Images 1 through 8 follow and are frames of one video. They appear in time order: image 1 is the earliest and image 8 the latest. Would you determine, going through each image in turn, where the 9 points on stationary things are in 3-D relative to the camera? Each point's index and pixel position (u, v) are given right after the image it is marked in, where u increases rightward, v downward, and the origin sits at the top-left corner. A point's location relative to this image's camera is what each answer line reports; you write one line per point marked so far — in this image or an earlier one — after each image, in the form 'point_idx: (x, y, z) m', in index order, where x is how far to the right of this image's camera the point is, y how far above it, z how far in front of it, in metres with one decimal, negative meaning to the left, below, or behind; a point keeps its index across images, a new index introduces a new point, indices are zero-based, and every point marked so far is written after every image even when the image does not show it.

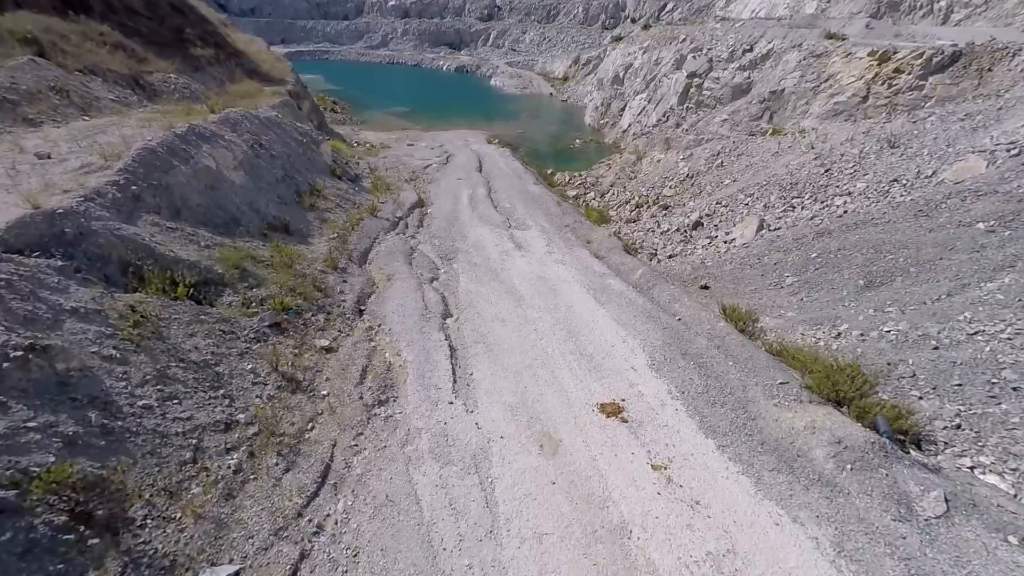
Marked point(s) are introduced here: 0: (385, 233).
0: (-4.4, +1.9, +15.3) m
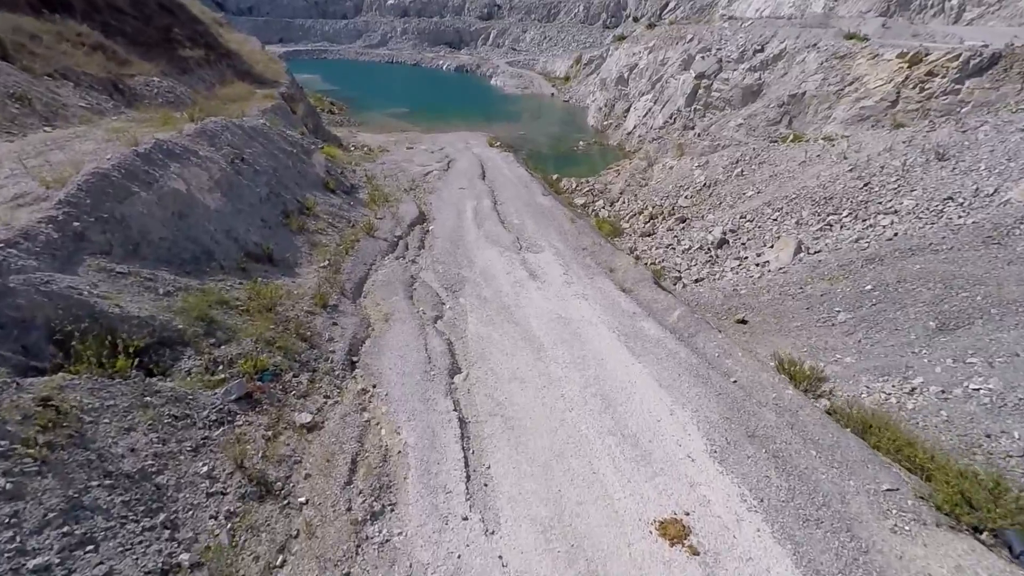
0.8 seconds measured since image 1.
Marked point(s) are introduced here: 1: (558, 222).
0: (-4.1, +1.0, +13.8) m
1: (+1.8, +2.6, +17.1) m
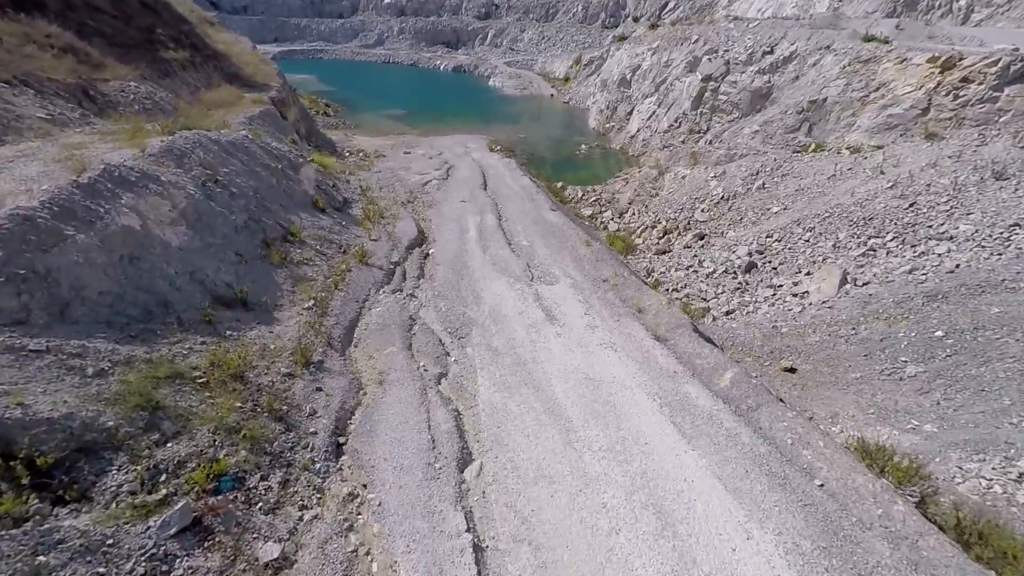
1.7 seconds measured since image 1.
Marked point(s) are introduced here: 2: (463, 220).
0: (-3.8, -0.1, +12.1) m
1: (+2.1, +1.5, +15.5) m
2: (-2.1, +3.0, +19.3) m
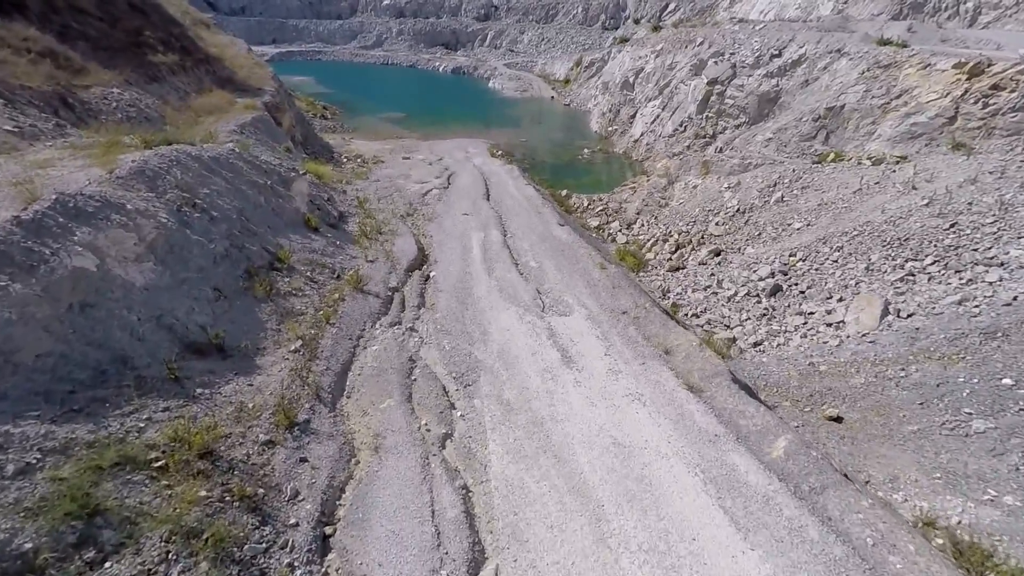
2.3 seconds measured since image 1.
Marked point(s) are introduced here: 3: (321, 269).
0: (-3.5, -0.9, +11.0) m
1: (+2.4, +0.7, +14.4) m
2: (-1.9, +2.1, +18.1) m
3: (-5.5, +0.5, +12.6) m
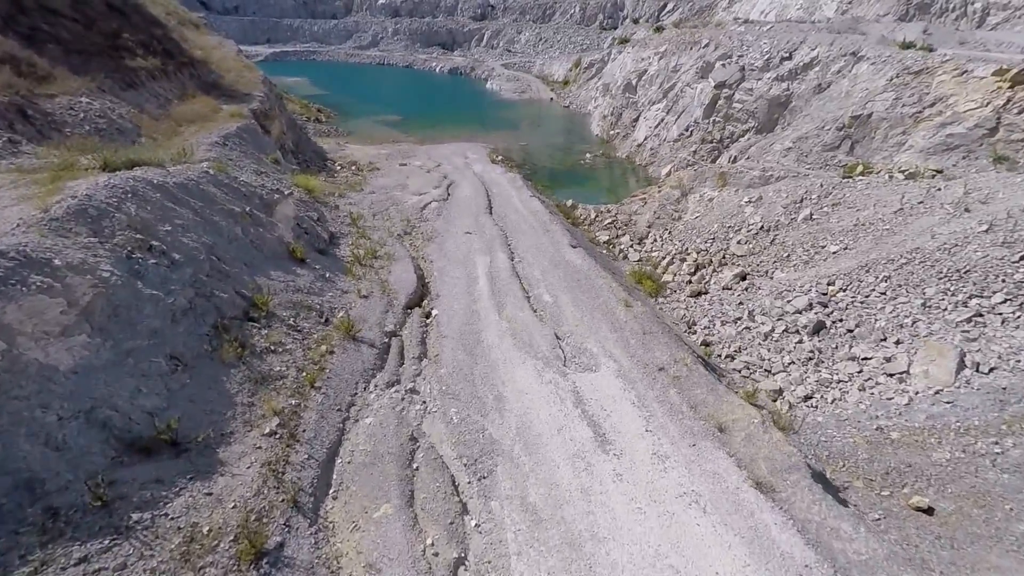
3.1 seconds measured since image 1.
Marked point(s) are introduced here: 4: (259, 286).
0: (-3.1, -2.1, +9.3) m
1: (+2.7, -0.5, +12.8) m
2: (-1.6, +1.0, +16.5) m
3: (-5.1, -0.6, +10.9) m
4: (-6.1, 0.0, +10.6) m
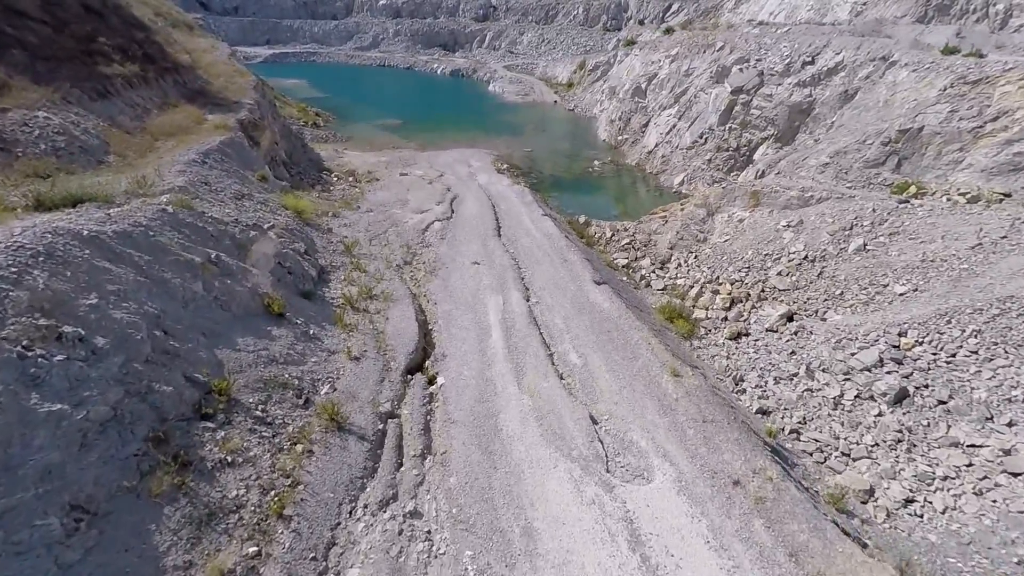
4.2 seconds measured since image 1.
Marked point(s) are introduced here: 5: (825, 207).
0: (-2.6, -3.6, +7.1) m
1: (+3.2, -2.0, +10.6) m
2: (-1.0, -0.5, +14.3) m
3: (-4.6, -2.1, +8.7) m
4: (-5.6, -1.5, +8.4) m
5: (+14.4, +3.7, +19.7) m
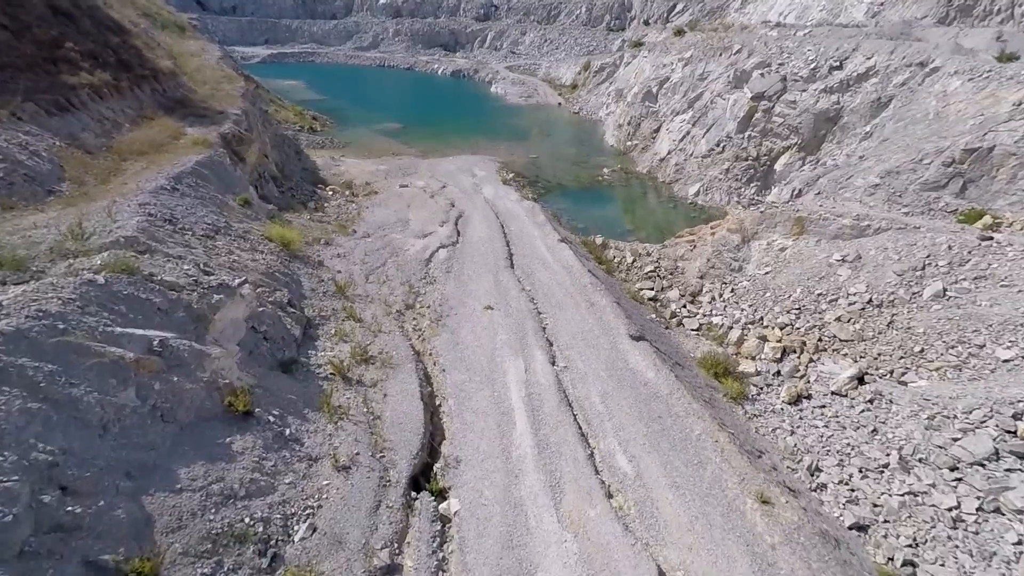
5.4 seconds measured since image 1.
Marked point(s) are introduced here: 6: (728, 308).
0: (-2.0, -5.3, +4.7) m
1: (+3.9, -3.7, +8.1) m
2: (-0.4, -2.2, +11.8) m
3: (-4.0, -3.9, +6.3) m
4: (-5.0, -3.2, +5.9) m
5: (+15.0, +2.0, +17.3) m
6: (+9.4, -1.0, +18.8) m
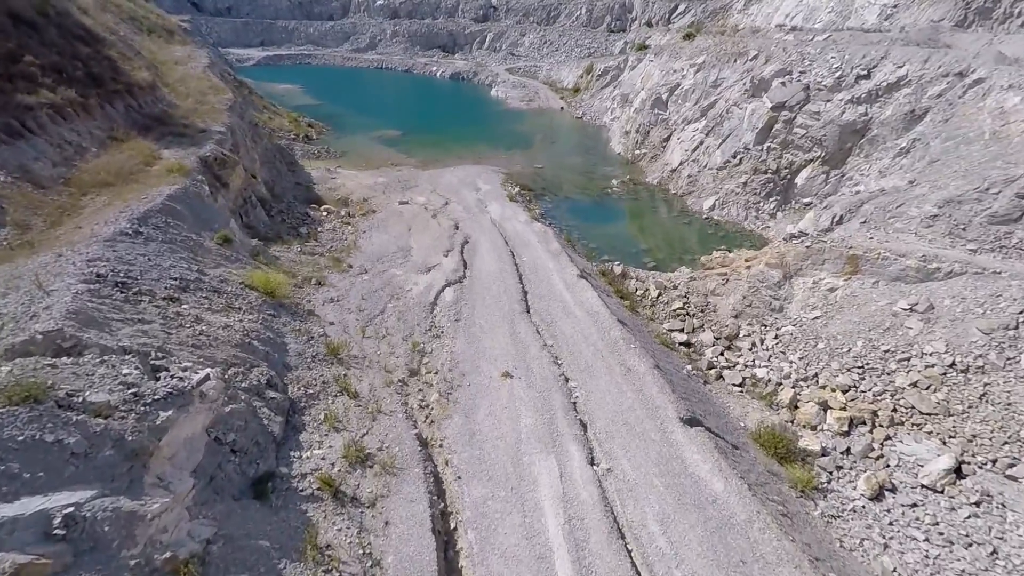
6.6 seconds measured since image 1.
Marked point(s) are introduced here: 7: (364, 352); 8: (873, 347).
0: (-1.2, -7.2, +2.3) m
1: (+4.6, -5.6, +5.8) m
2: (+0.3, -4.2, +9.5) m
3: (-3.3, -5.8, +3.9) m
4: (-4.3, -5.1, +3.6) m
5: (+15.7, +0.1, +15.0) m
6: (+10.1, -2.9, +16.5) m
7: (-4.6, -2.1, +13.6) m
8: (+12.5, -2.0, +15.0) m
